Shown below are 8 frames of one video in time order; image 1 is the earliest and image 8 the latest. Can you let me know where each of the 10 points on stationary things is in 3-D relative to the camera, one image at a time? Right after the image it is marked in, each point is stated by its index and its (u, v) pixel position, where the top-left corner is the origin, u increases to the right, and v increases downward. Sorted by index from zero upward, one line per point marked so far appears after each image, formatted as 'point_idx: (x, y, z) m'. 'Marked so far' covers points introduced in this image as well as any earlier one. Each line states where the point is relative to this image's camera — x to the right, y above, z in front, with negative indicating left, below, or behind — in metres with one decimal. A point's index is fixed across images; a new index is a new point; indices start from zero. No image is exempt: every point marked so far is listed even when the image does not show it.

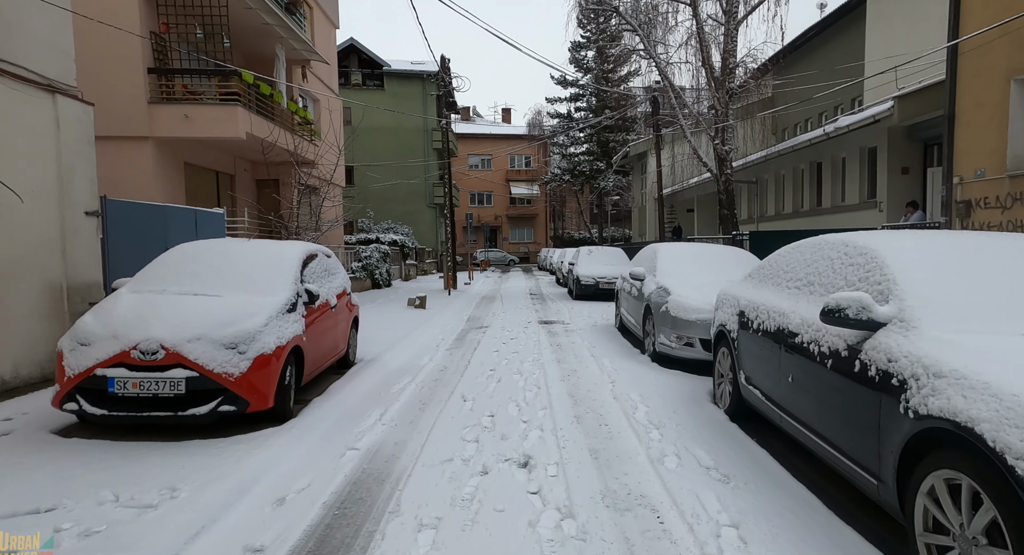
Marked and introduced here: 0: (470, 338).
0: (-0.8, -1.1, +9.9) m
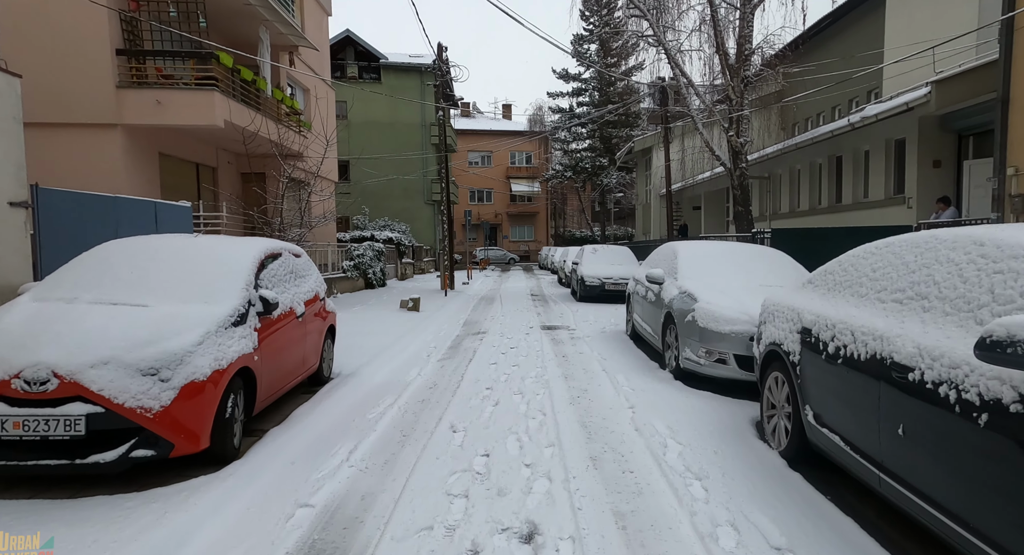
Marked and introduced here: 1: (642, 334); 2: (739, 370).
0: (-0.8, -1.1, +9.0) m
1: (+1.9, -0.9, +7.8) m
2: (+2.2, -0.9, +5.1) m
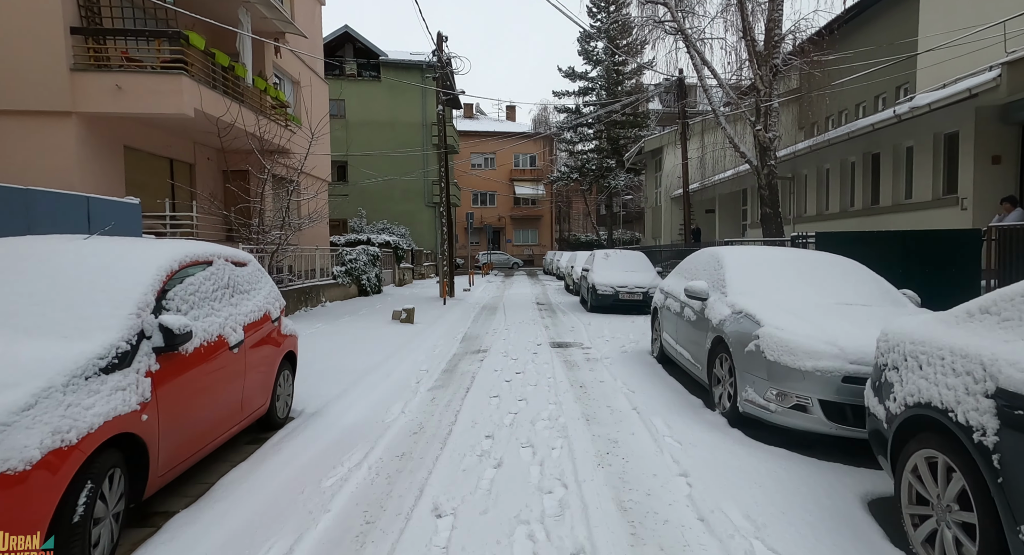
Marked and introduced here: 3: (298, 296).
0: (-0.7, -1.3, +7.6) m
1: (+2.0, -1.0, +6.4) m
2: (+2.2, -1.0, +3.8) m
3: (-5.2, -0.4, +13.0) m
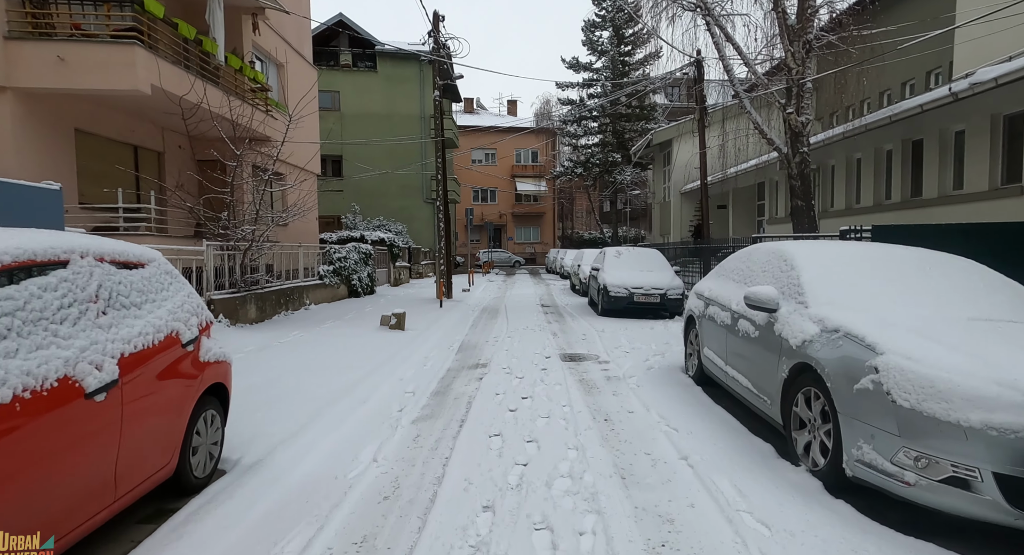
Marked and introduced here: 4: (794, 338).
0: (-0.6, -1.3, +6.3) m
1: (+2.0, -1.0, +5.1) m
2: (+2.3, -1.0, +2.5) m
3: (-5.1, -0.5, +11.7) m
4: (+2.0, -0.4, +3.7) m
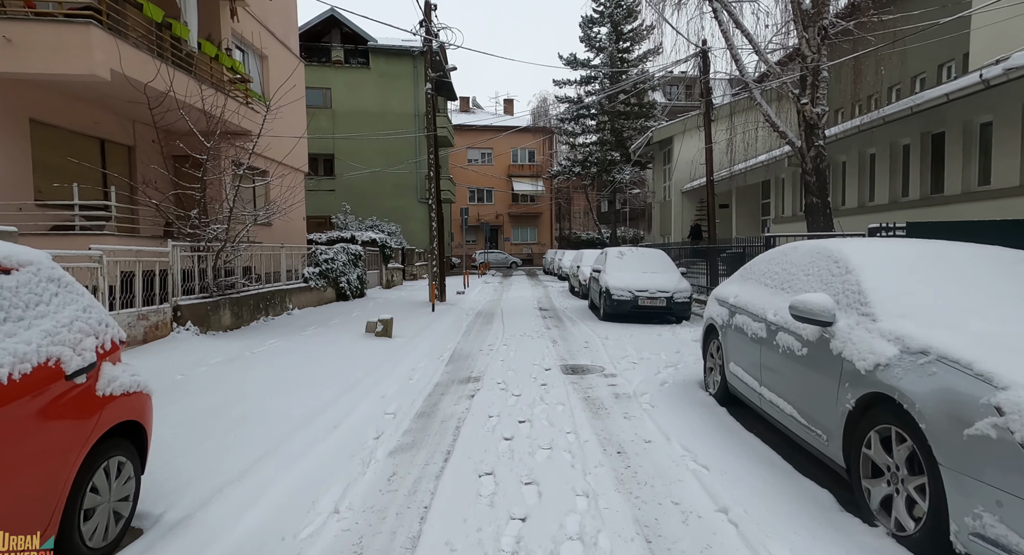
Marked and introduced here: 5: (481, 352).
0: (-0.7, -1.4, +5.5) m
1: (+2.0, -1.1, +4.3) m
2: (+2.2, -1.1, +1.7) m
3: (-5.2, -0.5, +10.8) m
4: (+1.9, -0.4, +3.0) m
5: (-0.5, -1.2, +8.6) m
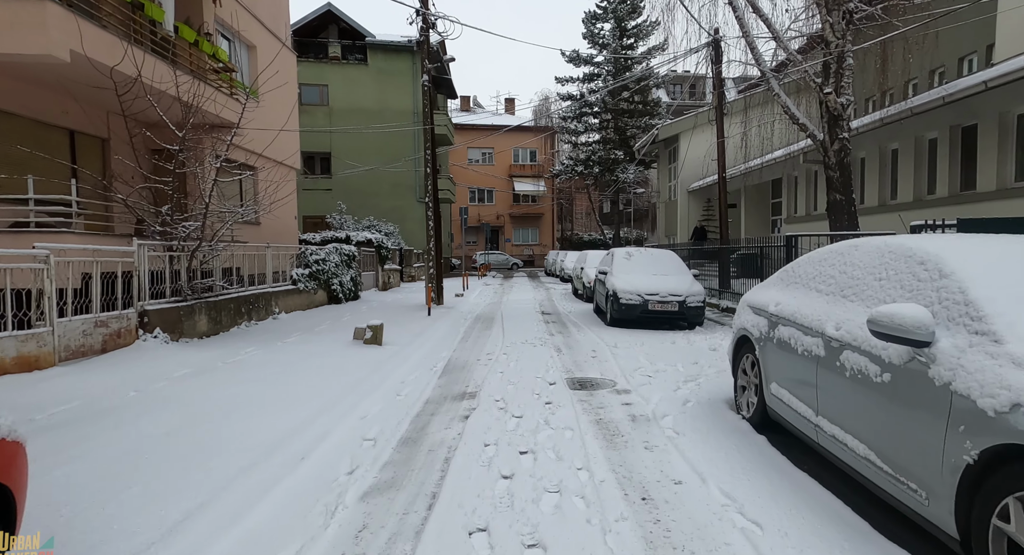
0: (-0.7, -1.4, +4.7) m
1: (+2.0, -1.1, +3.5) m
2: (+2.2, -1.1, +0.9) m
3: (-5.2, -0.6, +10.1) m
4: (+1.9, -0.5, +2.2) m
5: (-0.5, -1.2, +7.8) m
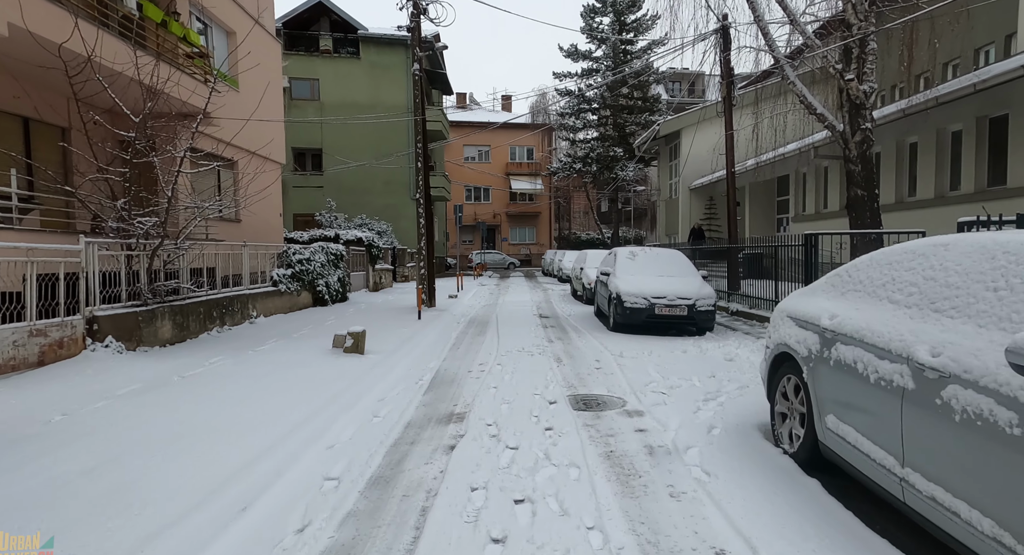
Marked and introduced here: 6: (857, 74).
0: (-0.7, -1.4, +3.9) m
1: (+2.0, -1.1, +2.7) m
2: (+2.2, -1.1, +0.1) m
3: (-5.2, -0.6, +9.2) m
4: (+1.9, -0.5, +1.4) m
5: (-0.6, -1.3, +7.0) m
6: (+6.2, +3.7, +9.7) m
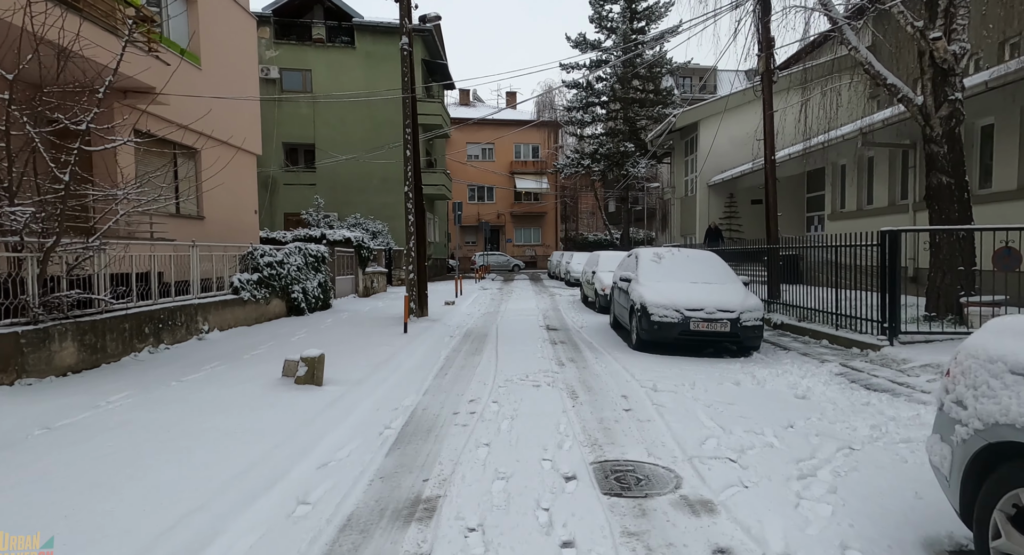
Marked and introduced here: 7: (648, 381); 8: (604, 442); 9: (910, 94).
0: (-0.8, -1.5, +2.0) m
1: (+1.9, -1.2, +0.9) m
2: (+2.1, -1.2, -1.8) m
3: (-5.2, -0.7, +7.4) m
4: (+1.8, -0.6, -0.5) m
5: (-0.6, -1.4, +5.1) m
6: (+6.2, +3.5, +7.8) m
7: (+1.7, -1.3, +6.5) m
8: (+0.7, -1.3, +4.4) m
9: (+6.1, +2.8, +8.2) m
